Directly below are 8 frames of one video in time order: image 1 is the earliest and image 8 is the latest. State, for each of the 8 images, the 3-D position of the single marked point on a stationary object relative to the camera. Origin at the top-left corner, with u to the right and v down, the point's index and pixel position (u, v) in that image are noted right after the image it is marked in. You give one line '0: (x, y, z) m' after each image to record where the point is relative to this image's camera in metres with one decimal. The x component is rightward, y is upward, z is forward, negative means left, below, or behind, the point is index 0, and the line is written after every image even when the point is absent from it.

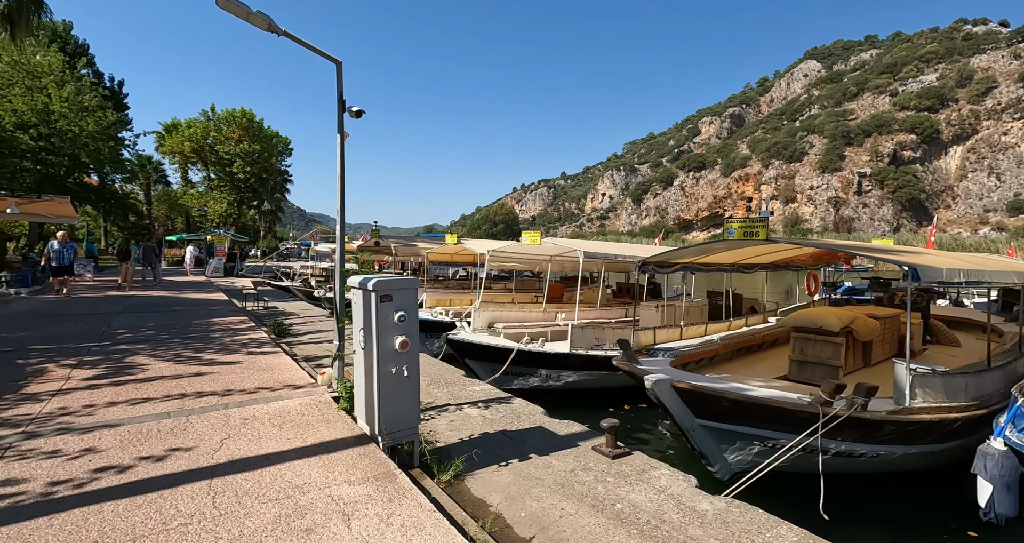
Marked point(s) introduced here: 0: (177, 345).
0: (-4.6, -1.0, +6.8) m
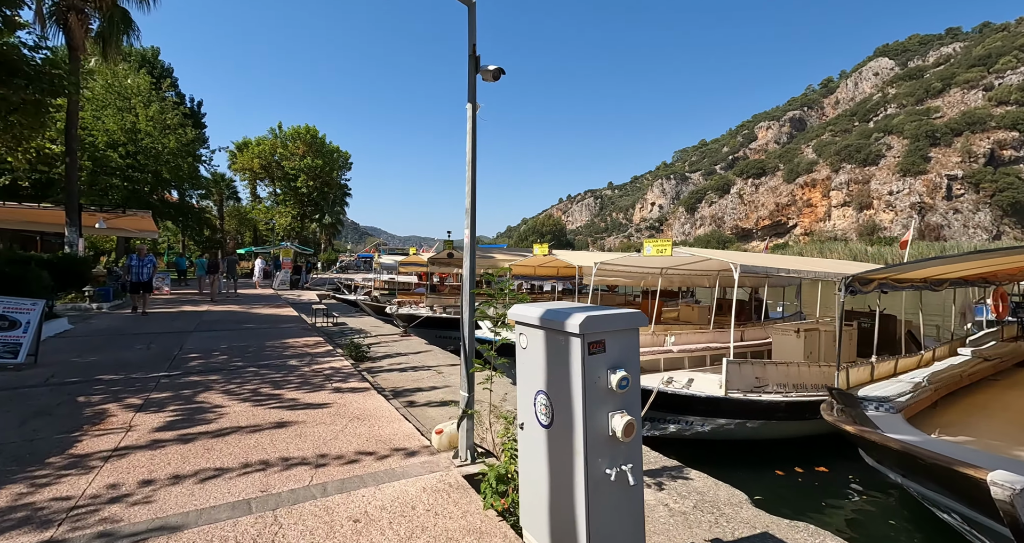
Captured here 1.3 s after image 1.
0: (-3.1, -1.3, +5.9) m
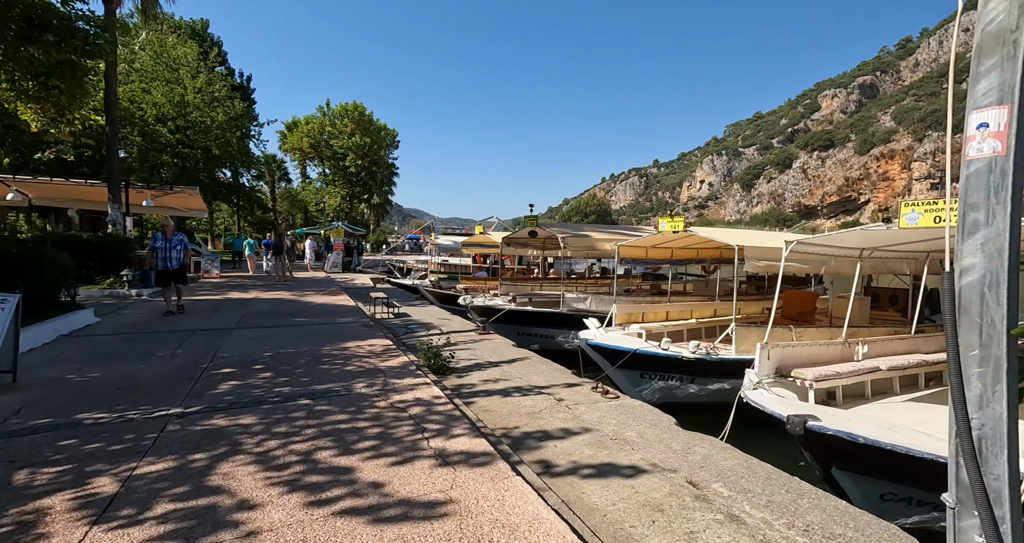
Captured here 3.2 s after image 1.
0: (-1.6, -1.1, +3.8) m
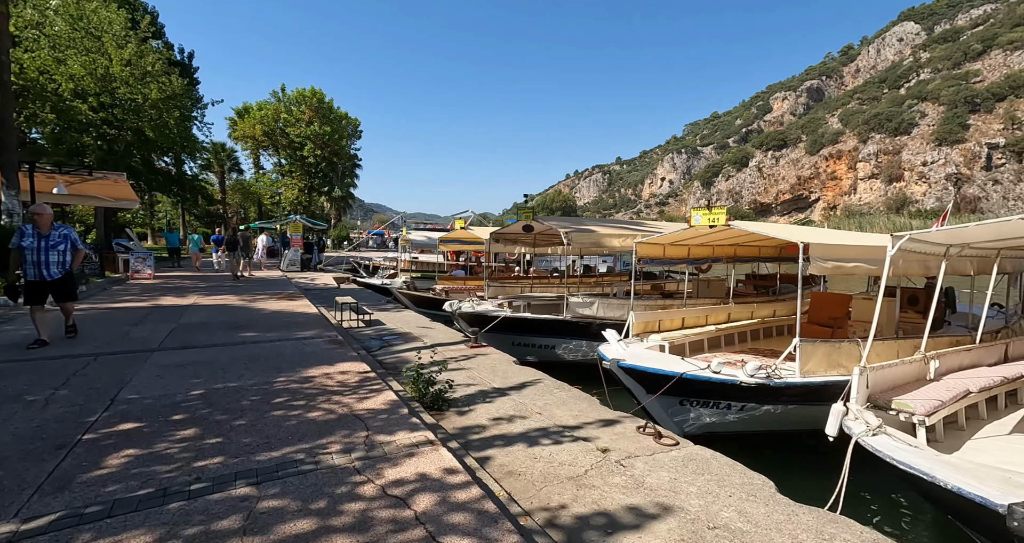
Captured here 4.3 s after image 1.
0: (-1.3, -1.2, +2.3) m
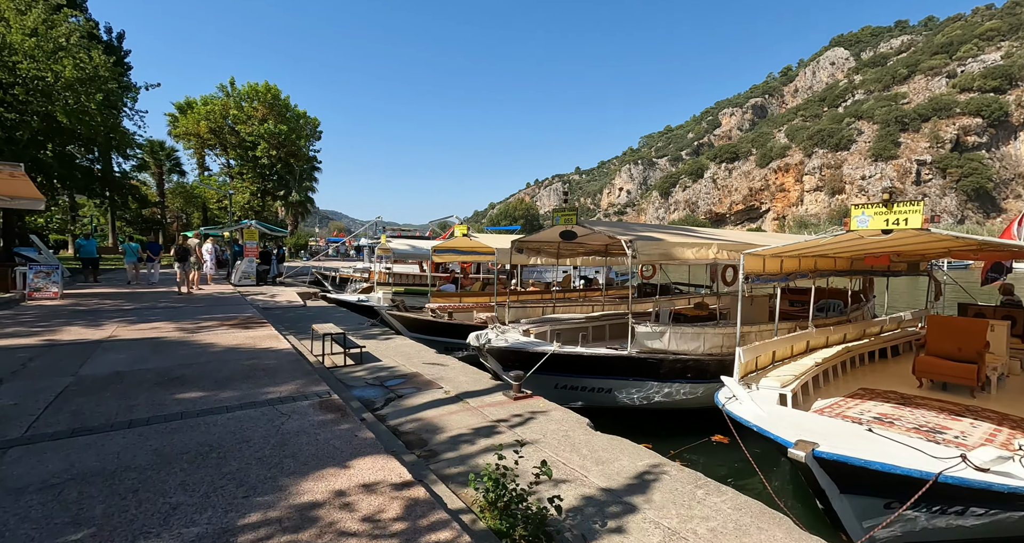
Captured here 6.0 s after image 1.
0: (-0.1, -1.4, 0.0) m
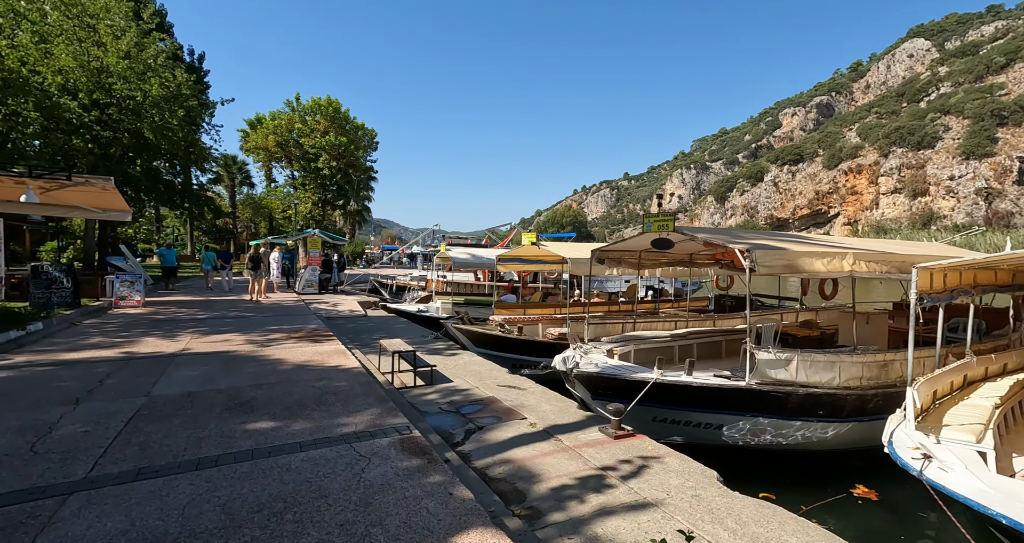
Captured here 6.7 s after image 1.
0: (+0.3, -1.5, -0.7) m
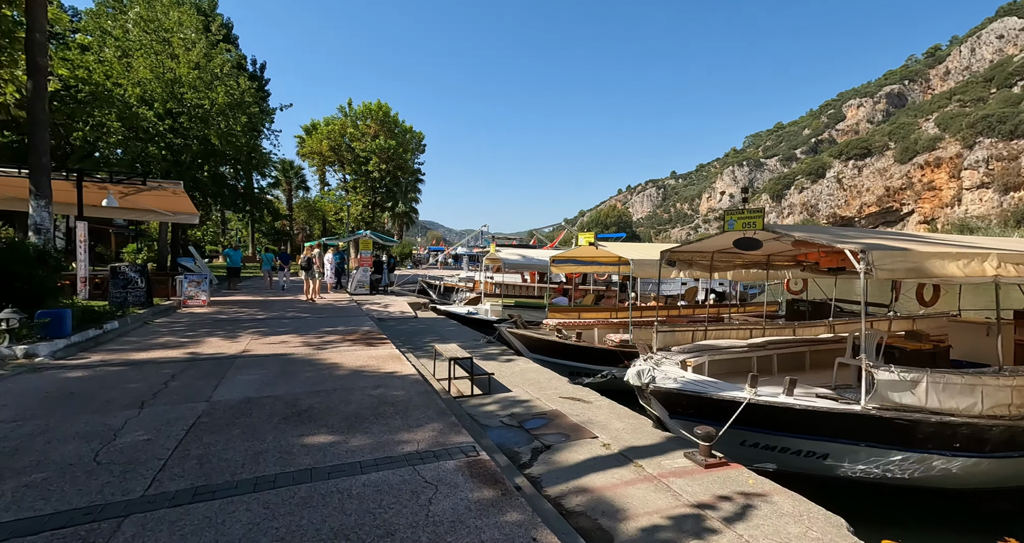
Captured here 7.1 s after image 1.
0: (+0.5, -1.5, -1.2) m
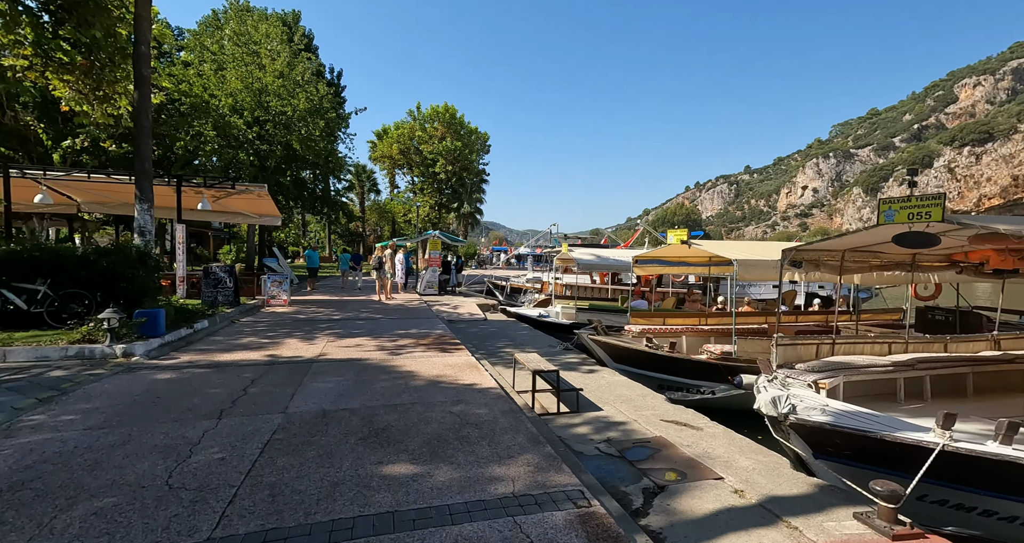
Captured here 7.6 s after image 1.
0: (+0.6, -1.6, -2.1) m
